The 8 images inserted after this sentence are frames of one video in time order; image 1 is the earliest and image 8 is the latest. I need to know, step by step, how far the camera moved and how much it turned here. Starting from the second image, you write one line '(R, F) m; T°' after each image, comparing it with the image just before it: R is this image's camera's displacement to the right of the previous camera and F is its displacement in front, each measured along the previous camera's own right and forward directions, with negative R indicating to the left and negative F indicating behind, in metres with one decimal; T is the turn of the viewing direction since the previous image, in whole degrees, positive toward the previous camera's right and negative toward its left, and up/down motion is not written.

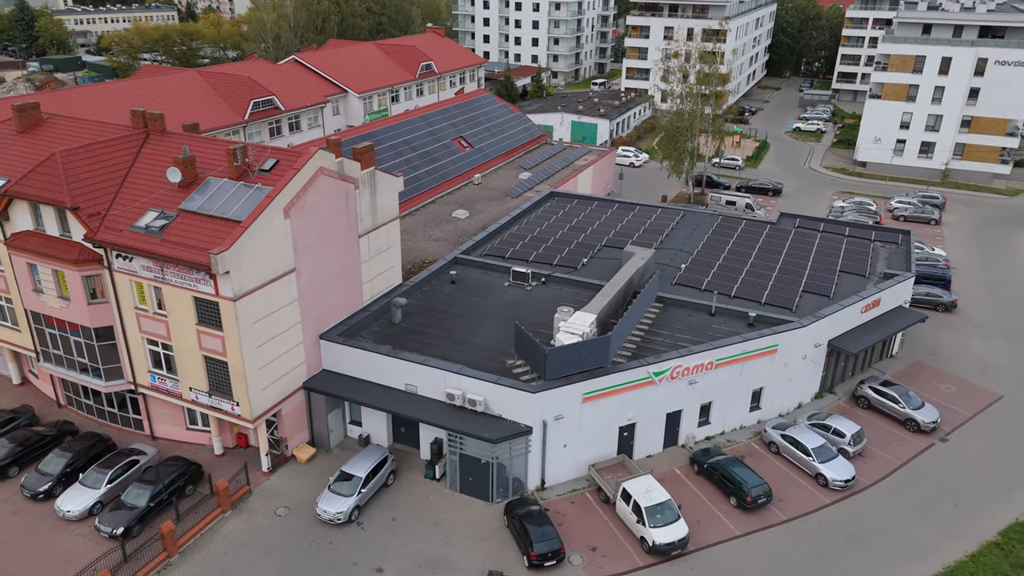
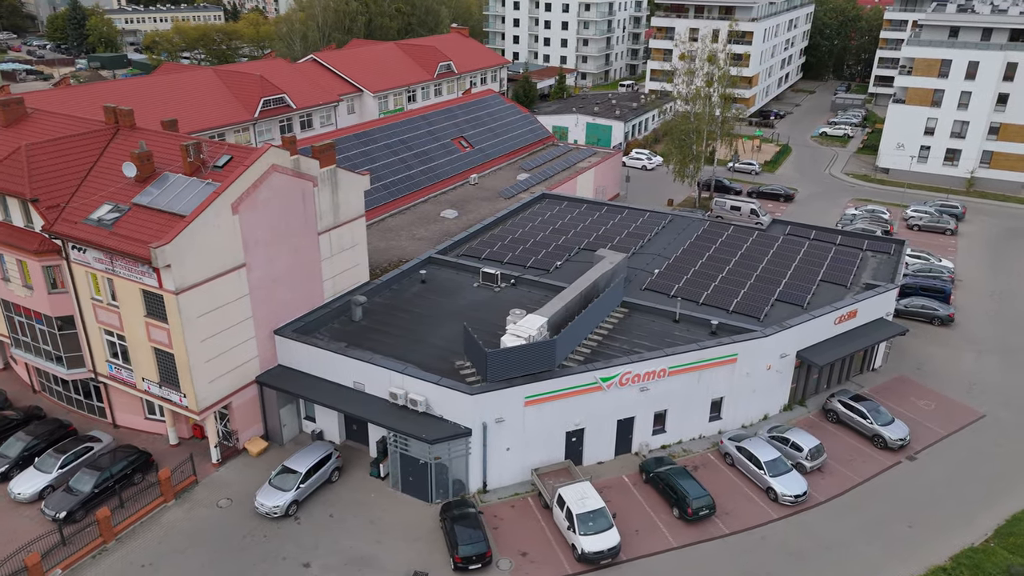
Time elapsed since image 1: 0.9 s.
(+3.4, +0.2) m; -4°
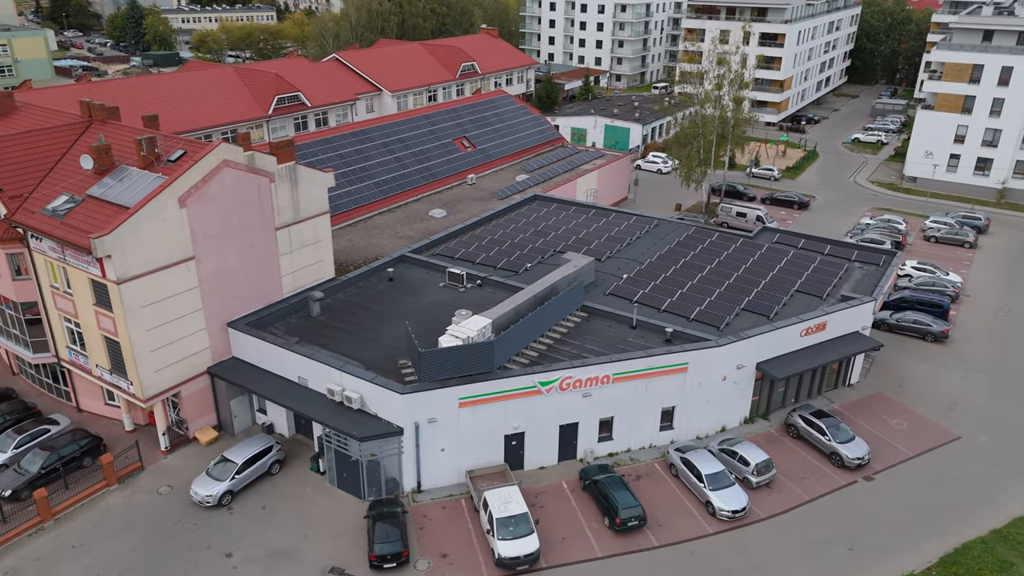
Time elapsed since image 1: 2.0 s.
(+3.8, +0.3) m; -4°
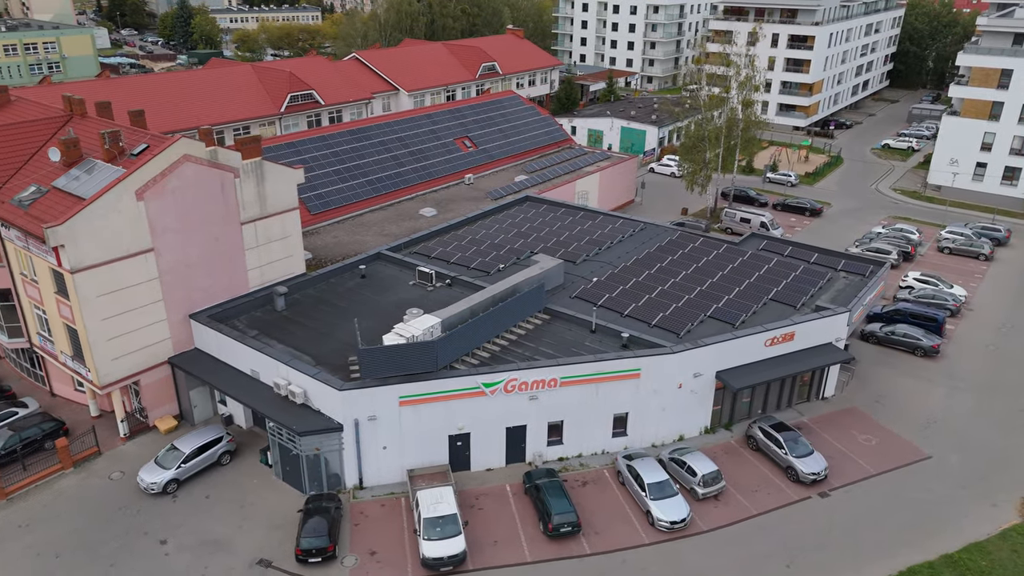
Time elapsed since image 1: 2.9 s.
(+3.4, +0.3) m; -4°
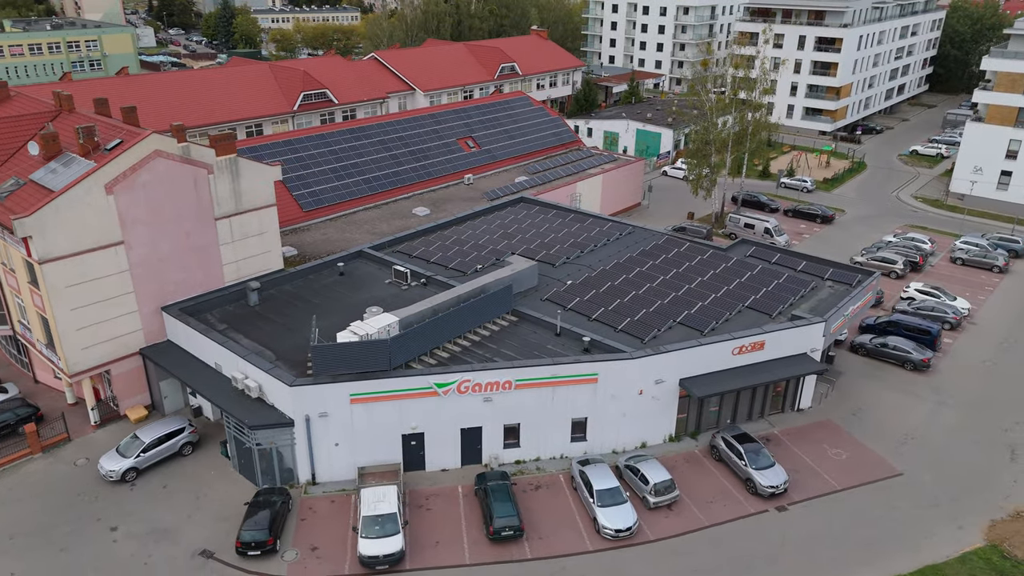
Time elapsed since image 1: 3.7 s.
(+3.0, +0.2) m; -3°
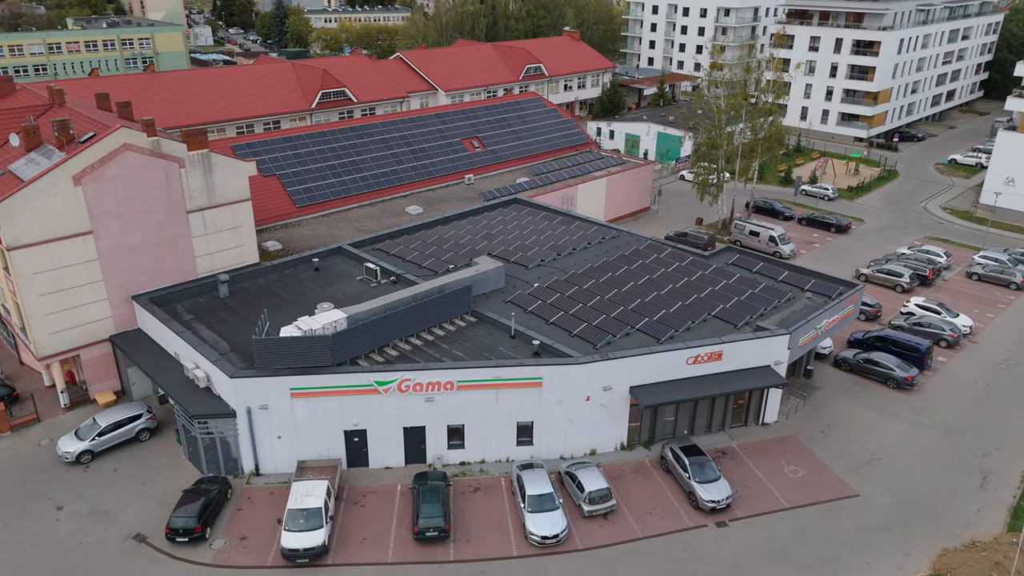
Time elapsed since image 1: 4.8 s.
(+3.8, +0.3) m; -4°
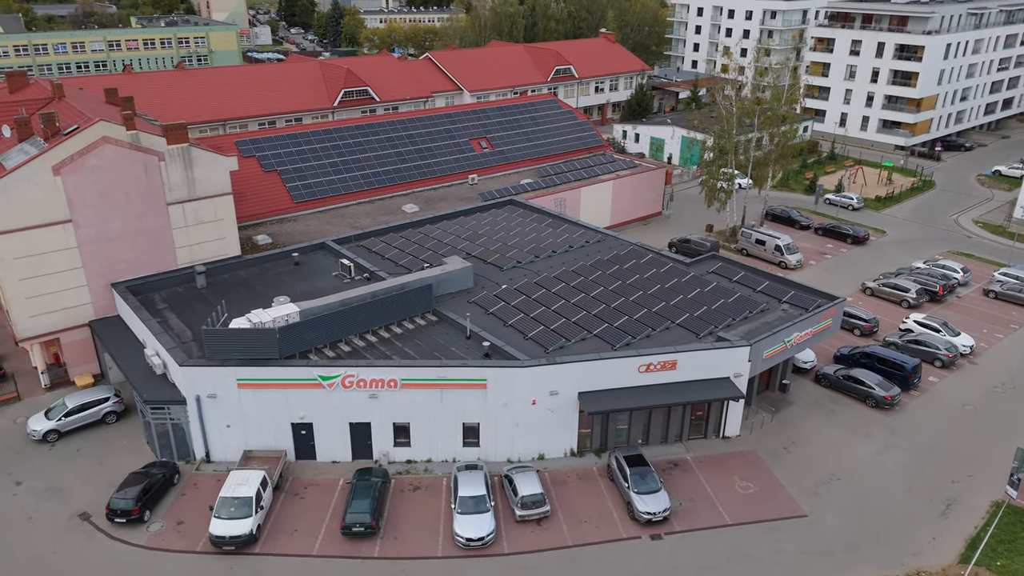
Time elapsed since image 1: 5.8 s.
(+3.9, +0.3) m; -5°
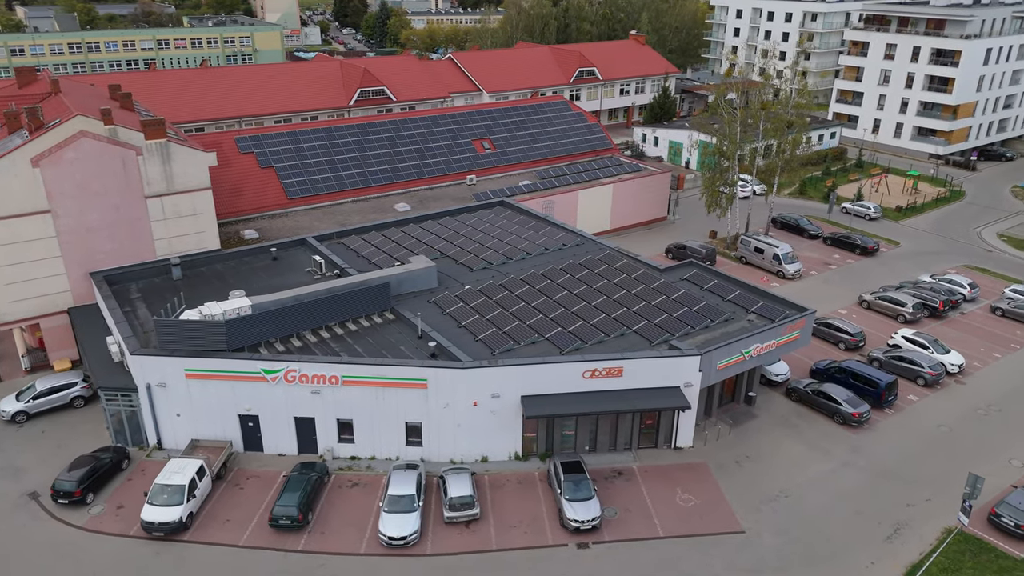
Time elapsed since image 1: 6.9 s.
(+3.8, +0.3) m; -4°
